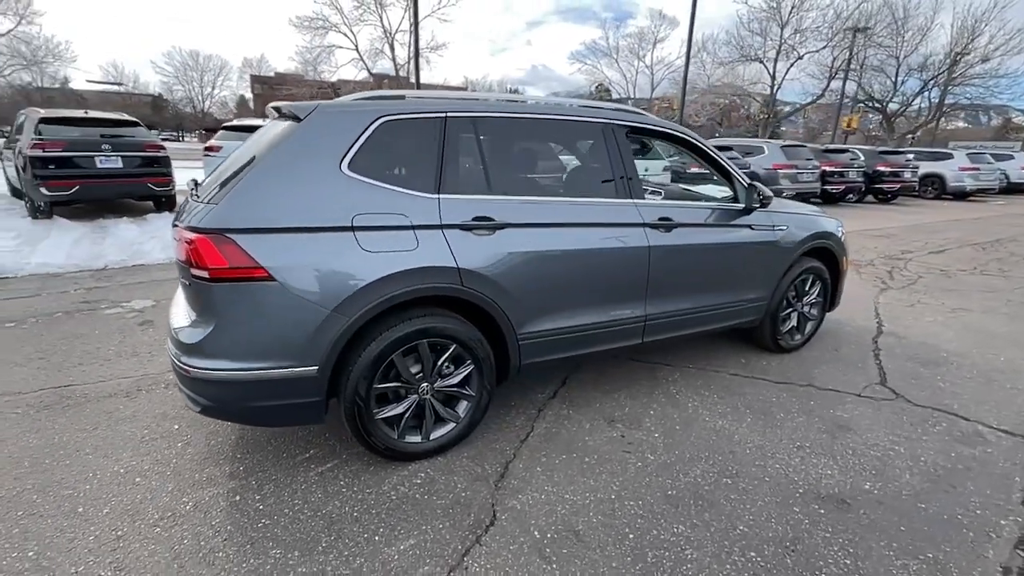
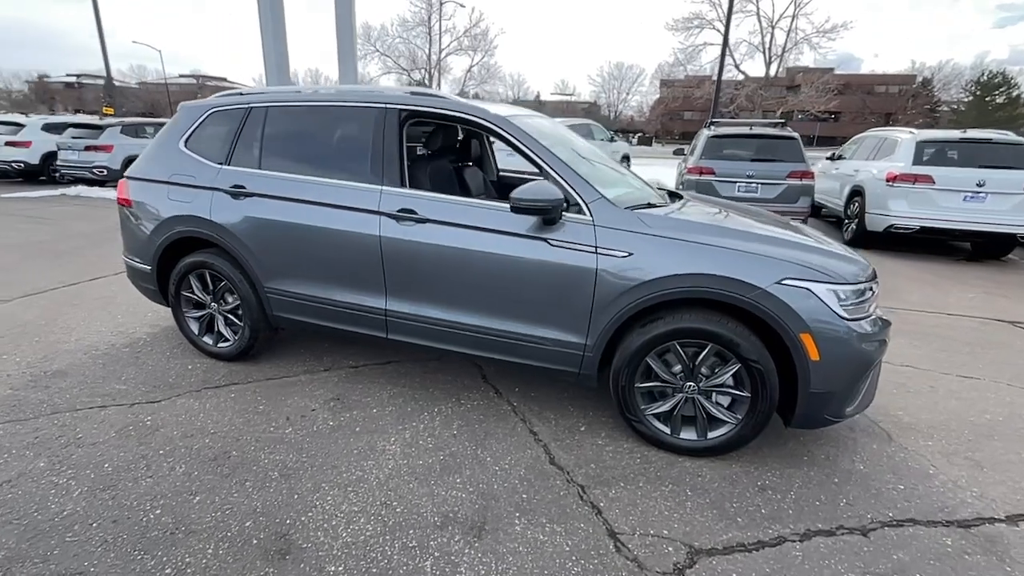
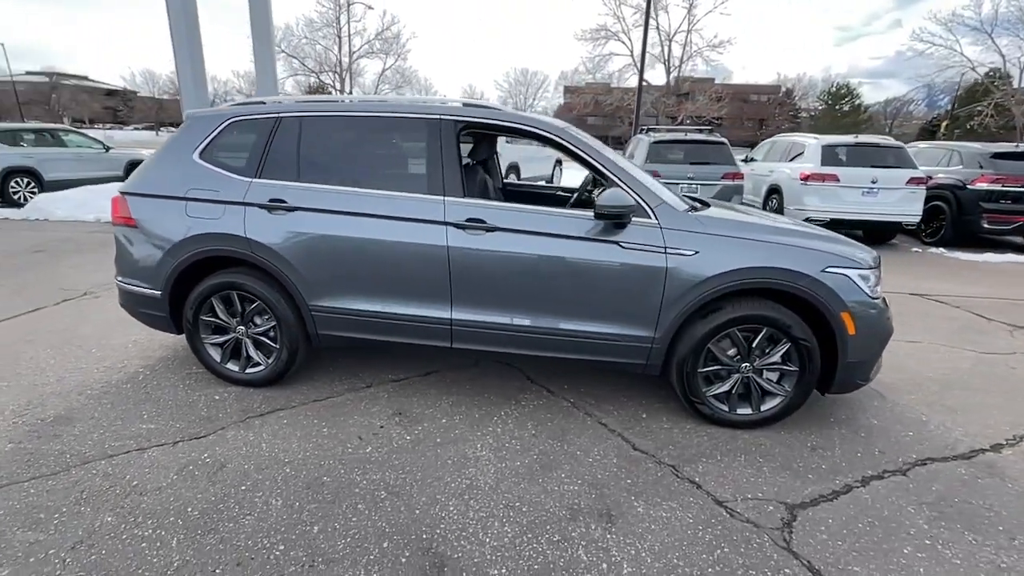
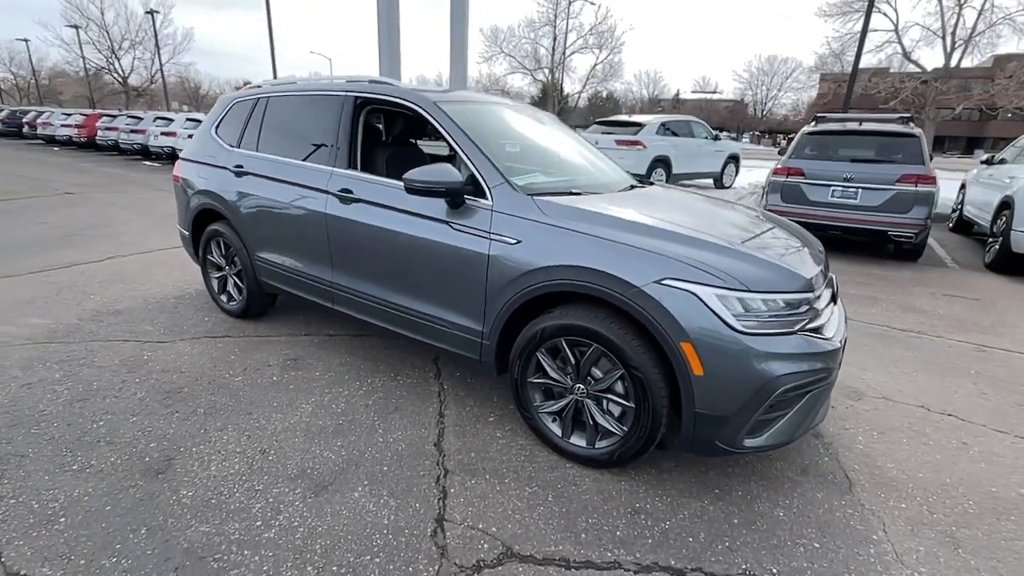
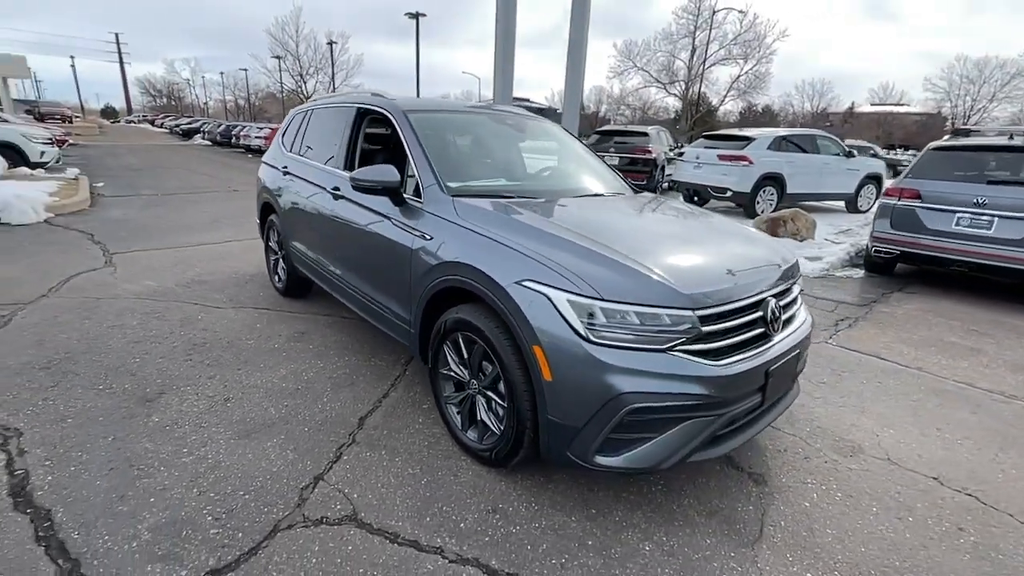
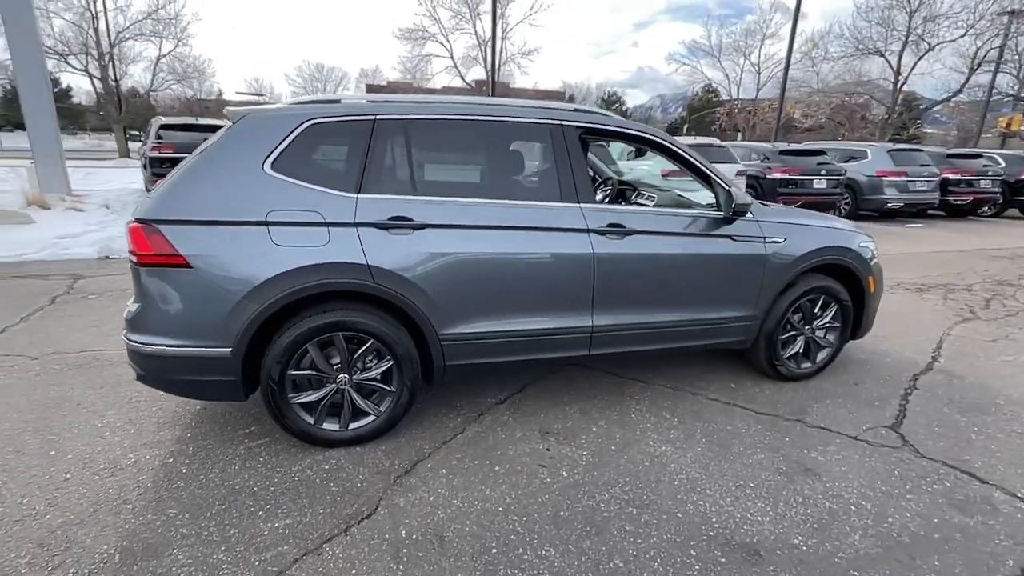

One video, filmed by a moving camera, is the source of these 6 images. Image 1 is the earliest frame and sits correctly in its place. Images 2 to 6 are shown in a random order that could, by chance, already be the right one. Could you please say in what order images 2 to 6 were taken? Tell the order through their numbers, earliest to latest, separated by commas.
6, 3, 2, 4, 5
